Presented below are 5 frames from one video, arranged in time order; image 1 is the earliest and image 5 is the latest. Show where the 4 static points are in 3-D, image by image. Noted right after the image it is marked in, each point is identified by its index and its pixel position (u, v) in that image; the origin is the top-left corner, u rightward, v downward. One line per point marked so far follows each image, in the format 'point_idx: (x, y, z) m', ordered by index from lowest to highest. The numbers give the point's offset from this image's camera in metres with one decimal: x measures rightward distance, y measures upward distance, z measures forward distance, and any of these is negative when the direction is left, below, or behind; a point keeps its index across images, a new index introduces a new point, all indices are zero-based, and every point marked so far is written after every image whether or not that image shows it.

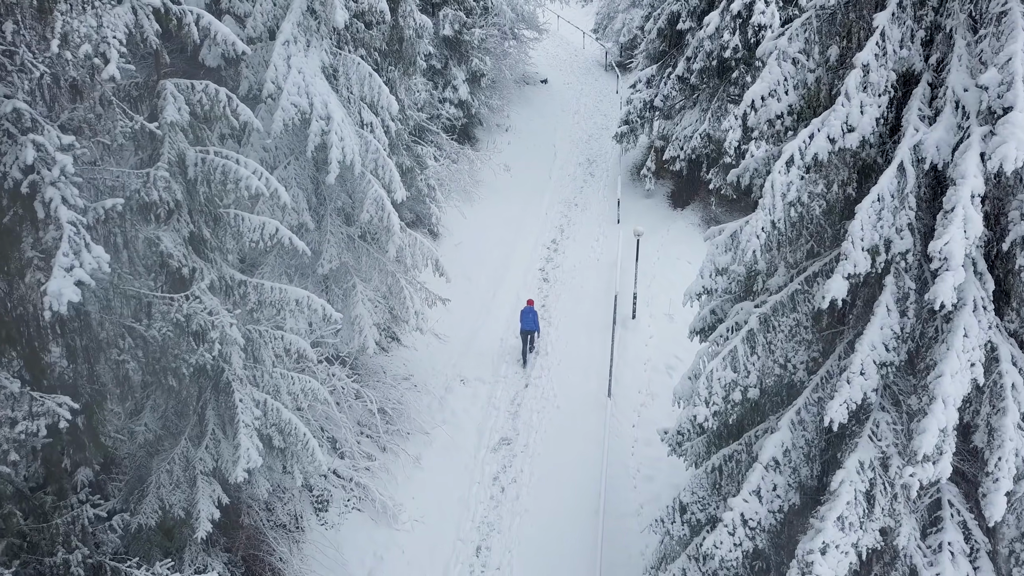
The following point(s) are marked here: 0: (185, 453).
0: (-3.9, -2.0, +6.5) m
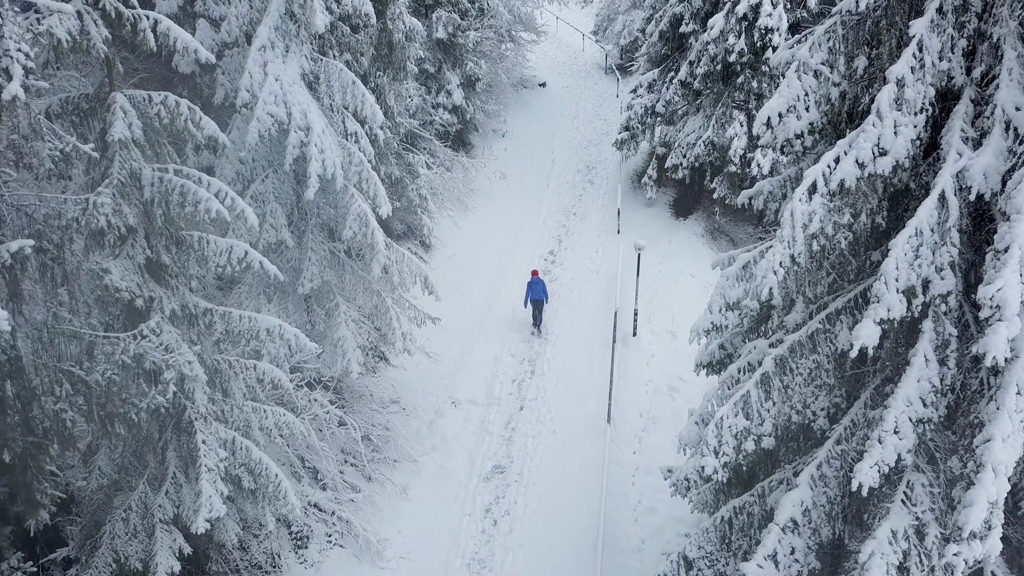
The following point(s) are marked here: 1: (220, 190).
0: (-4.0, -2.3, +6.0) m
1: (-3.2, +1.1, +6.0) m
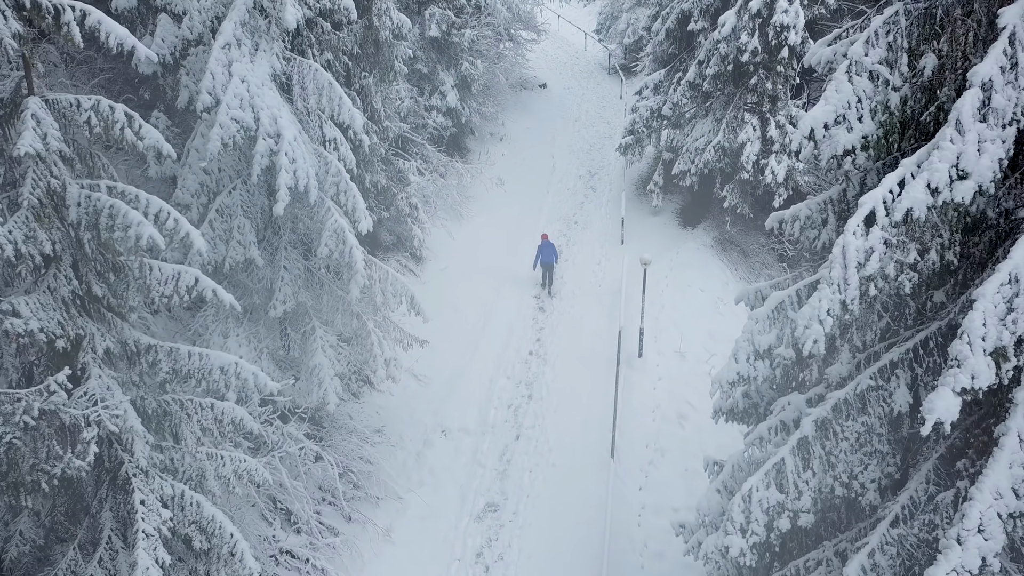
0: (-4.1, -2.6, +5.1) m
1: (-3.3, +0.7, +5.1) m
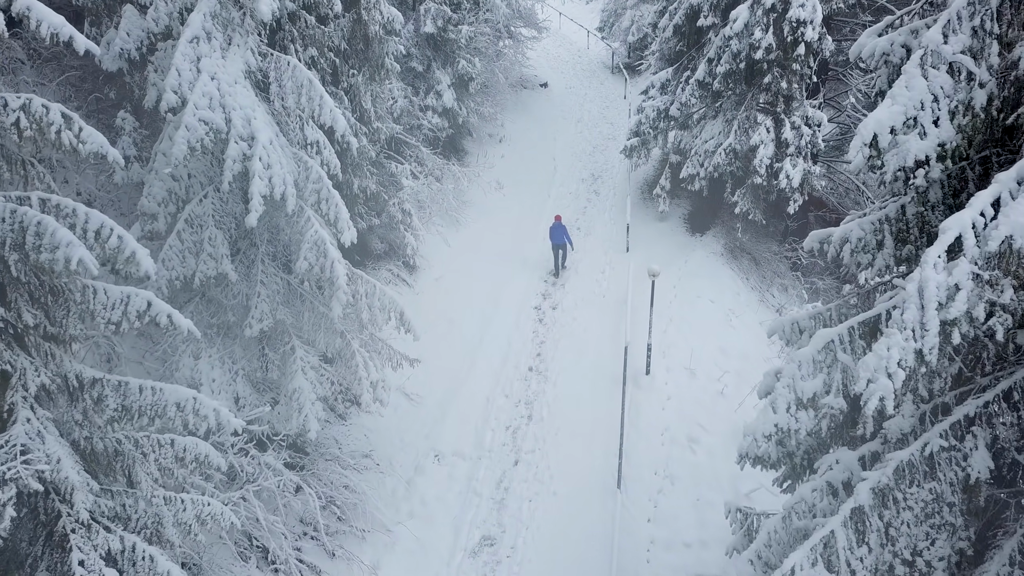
0: (-4.2, -2.9, +4.4) m
1: (-3.3, +0.5, +4.4) m
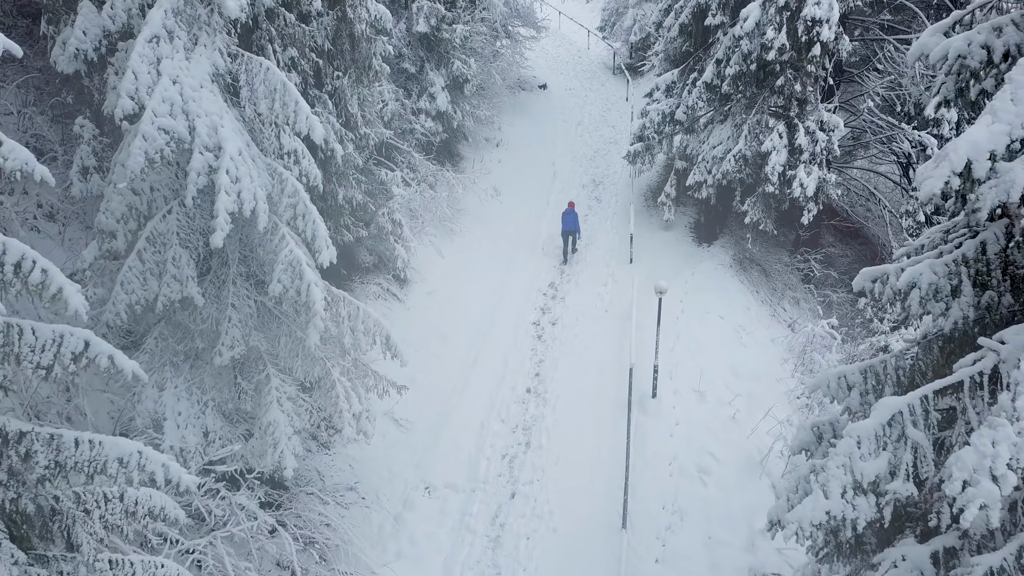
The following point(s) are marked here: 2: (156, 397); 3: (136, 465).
0: (-4.2, -3.2, +3.8) m
1: (-3.4, +0.2, +3.8) m
2: (-4.1, -1.3, +6.3) m
3: (-3.0, -1.4, +4.4) m
